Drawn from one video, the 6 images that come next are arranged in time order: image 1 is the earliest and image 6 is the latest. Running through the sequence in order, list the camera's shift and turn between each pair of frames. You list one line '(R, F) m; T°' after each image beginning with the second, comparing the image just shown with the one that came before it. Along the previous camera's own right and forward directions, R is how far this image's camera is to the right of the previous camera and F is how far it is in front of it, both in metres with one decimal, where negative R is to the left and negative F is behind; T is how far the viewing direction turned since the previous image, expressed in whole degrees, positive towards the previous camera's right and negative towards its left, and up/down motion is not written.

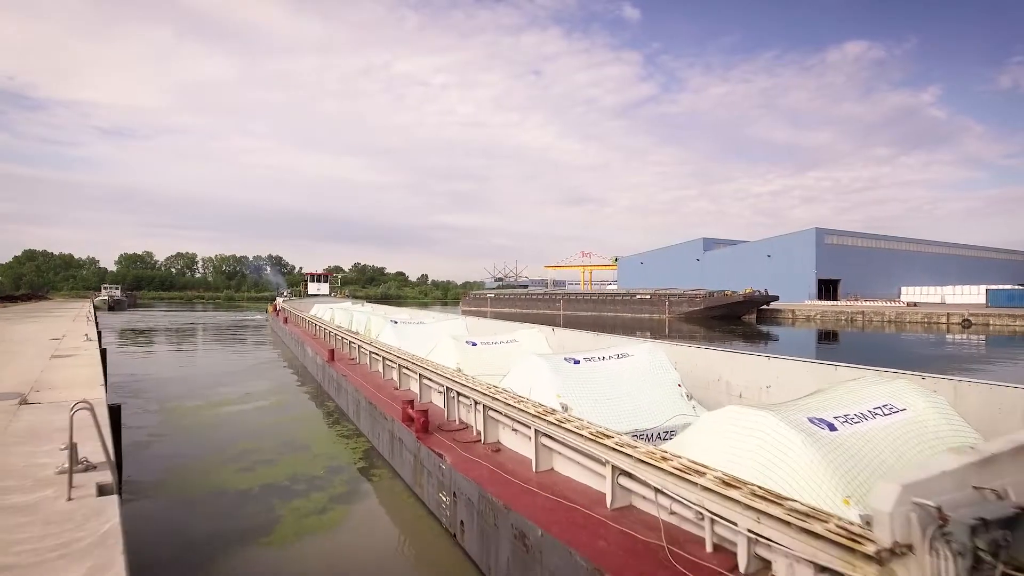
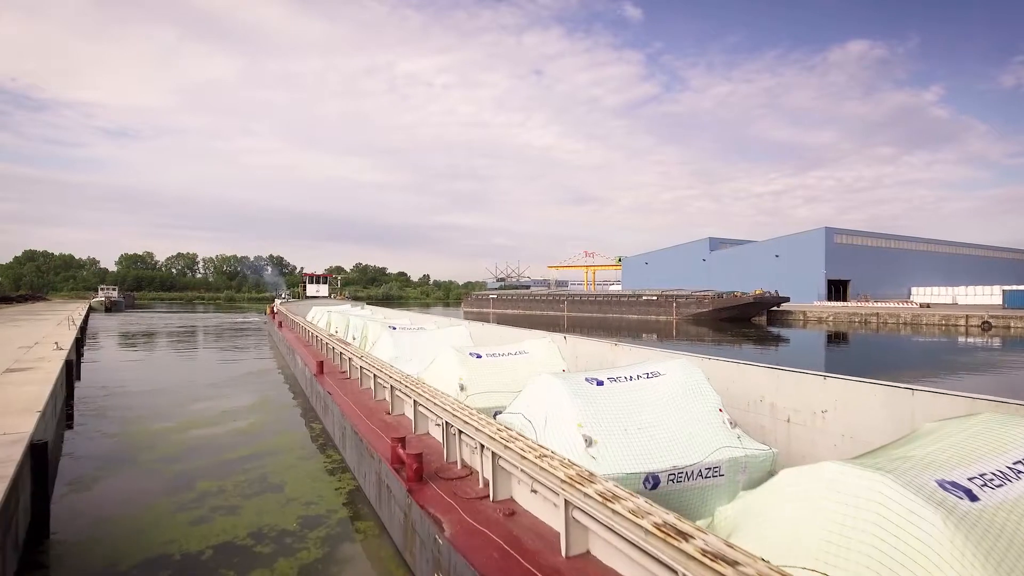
(-0.1, +0.6) m; 0°
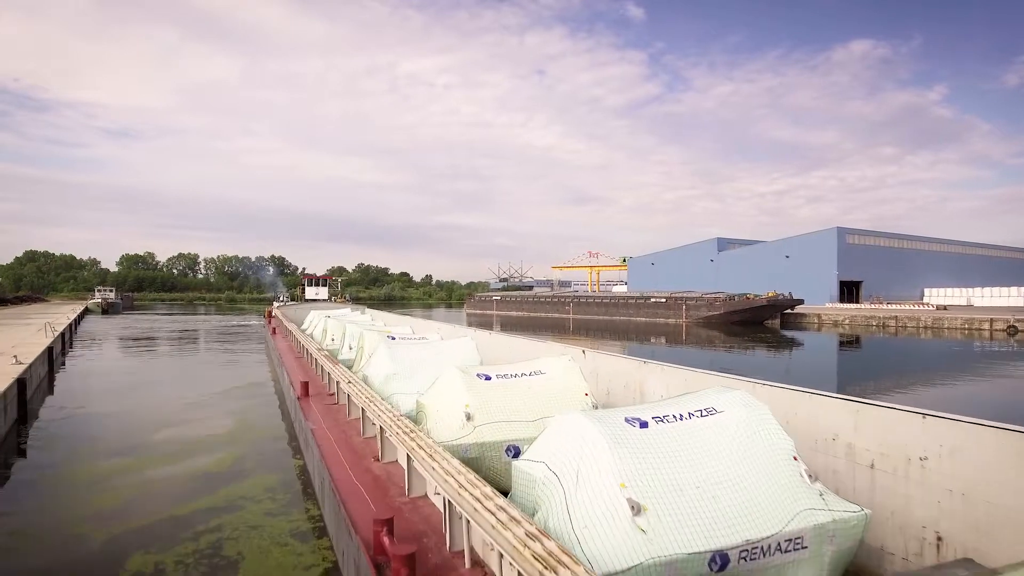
(-0.1, +0.7) m; 0°
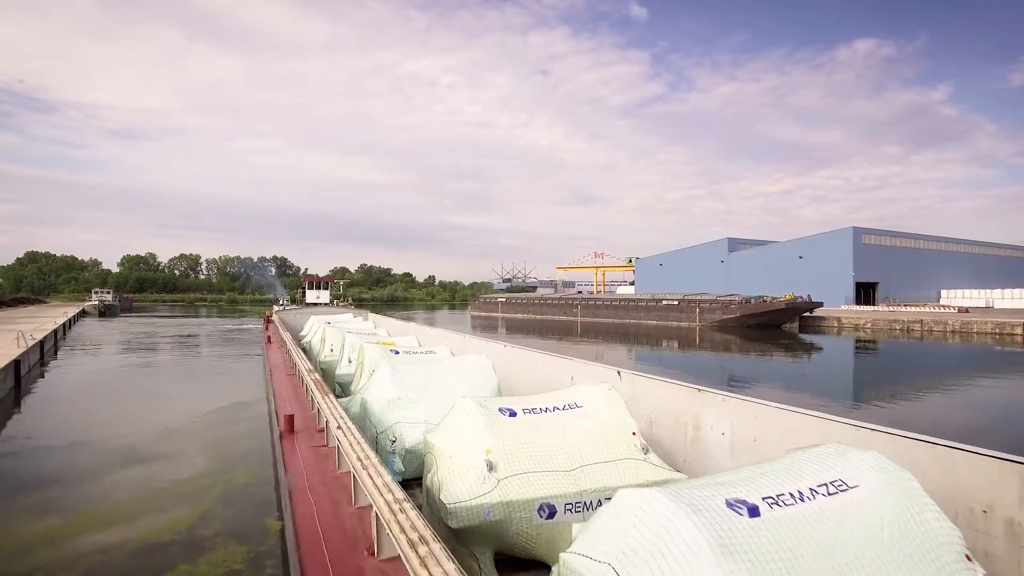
(-0.2, +0.9) m; 0°
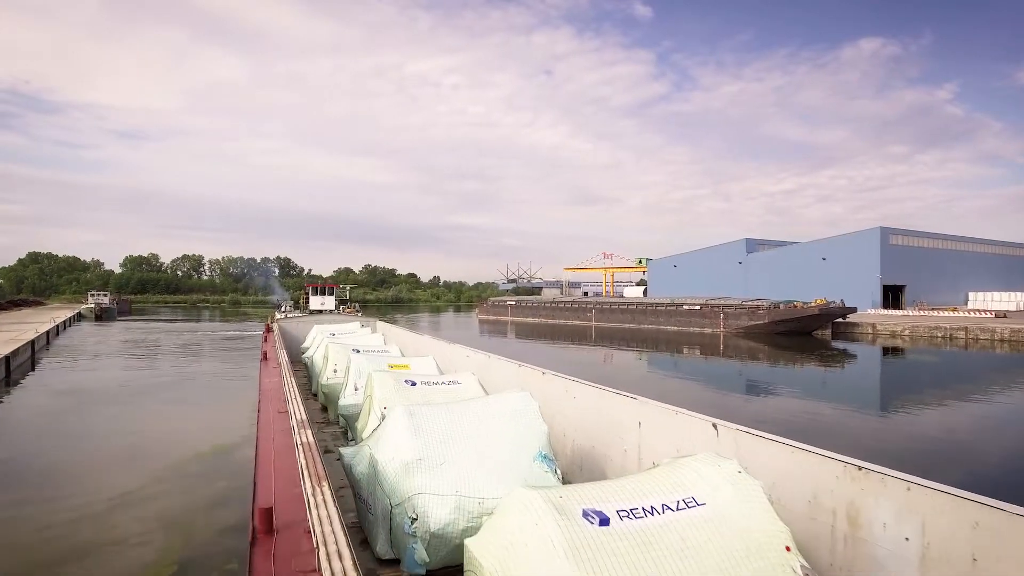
(-0.4, +1.3) m; 0°
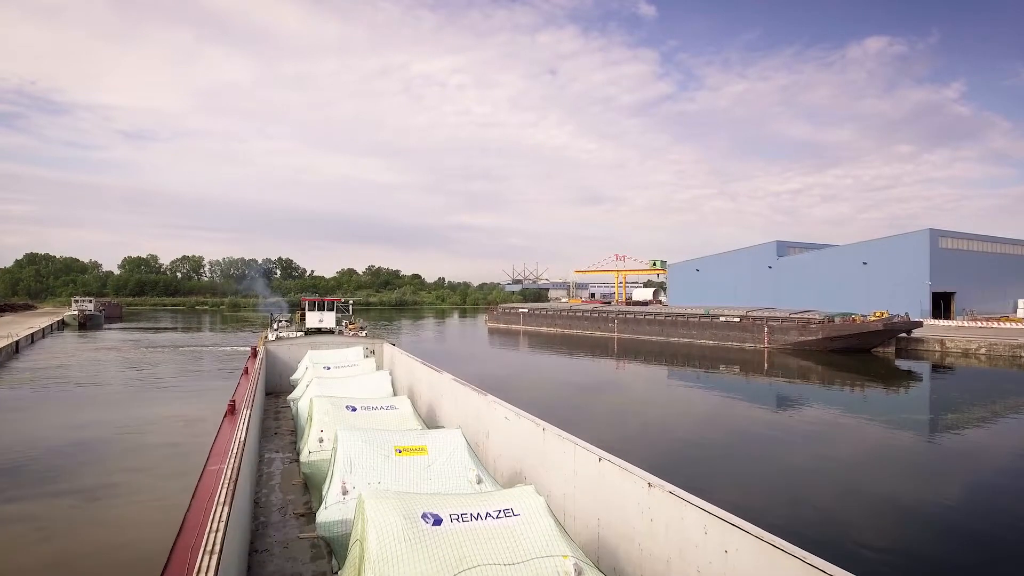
(-0.6, +2.4) m; 0°
